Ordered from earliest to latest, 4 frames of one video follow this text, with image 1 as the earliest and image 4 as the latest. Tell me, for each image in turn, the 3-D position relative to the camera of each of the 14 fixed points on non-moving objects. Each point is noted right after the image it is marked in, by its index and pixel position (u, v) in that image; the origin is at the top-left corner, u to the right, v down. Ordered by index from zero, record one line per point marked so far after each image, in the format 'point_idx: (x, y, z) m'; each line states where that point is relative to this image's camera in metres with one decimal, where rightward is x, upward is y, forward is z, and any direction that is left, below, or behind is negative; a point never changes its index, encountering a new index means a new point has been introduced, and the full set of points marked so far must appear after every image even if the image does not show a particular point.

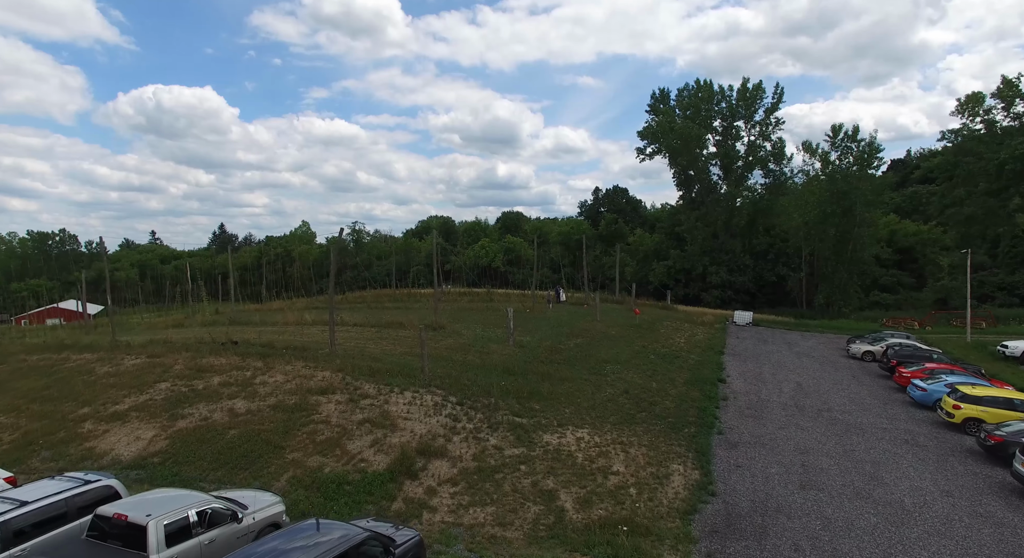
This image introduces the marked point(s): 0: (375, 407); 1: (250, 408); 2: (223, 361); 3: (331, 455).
0: (-3.8, -3.6, +15.1) m
1: (-7.1, -3.5, +14.7) m
2: (-9.8, -2.8, +18.4) m
3: (-4.3, -4.2, +12.7) m
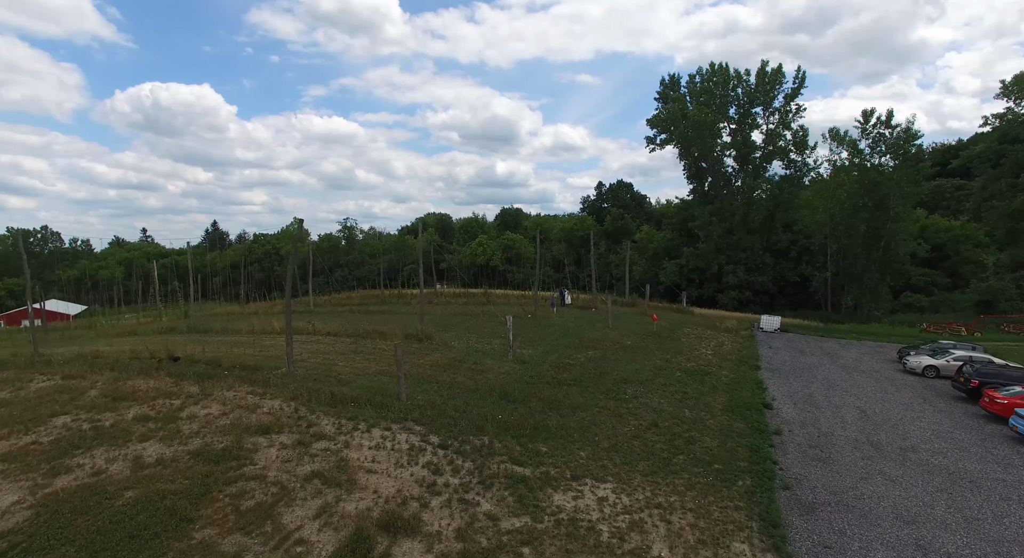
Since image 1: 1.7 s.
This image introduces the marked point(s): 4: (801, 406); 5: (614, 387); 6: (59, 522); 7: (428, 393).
0: (-3.8, -3.7, +11.4) m
1: (-7.1, -3.6, +11.0) m
2: (-9.8, -2.9, +14.7) m
3: (-4.3, -4.3, +9.1) m
4: (+8.8, -3.9, +16.5) m
5: (+3.2, -3.4, +16.9) m
6: (-7.6, -4.1, +9.1) m
7: (-2.4, -3.2, +15.2) m
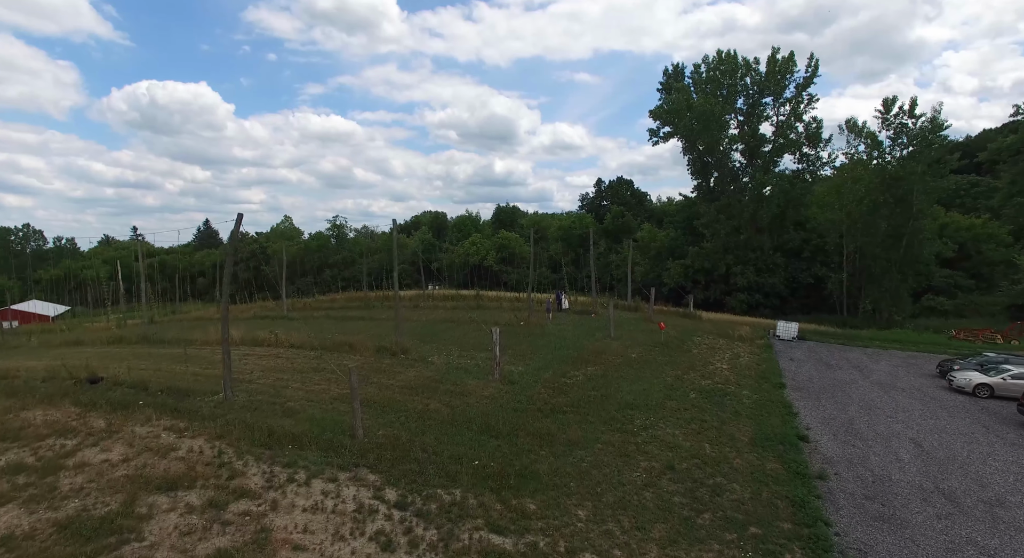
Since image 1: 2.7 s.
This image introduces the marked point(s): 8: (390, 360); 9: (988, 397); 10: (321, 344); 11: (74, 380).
0: (-4.2, -3.9, +8.6) m
1: (-7.5, -3.8, +8.3) m
2: (-10.2, -3.1, +11.9) m
3: (-4.6, -4.5, +6.3) m
4: (+8.4, -4.1, +13.8) m
5: (+2.8, -3.6, +14.1) m
6: (-7.9, -4.3, +6.3) m
7: (-2.8, -3.4, +12.5) m
8: (-4.0, -2.7, +17.7) m
9: (+15.4, -3.8, +17.5) m
10: (-6.9, -2.3, +19.6) m
11: (-11.4, -2.7, +14.1) m
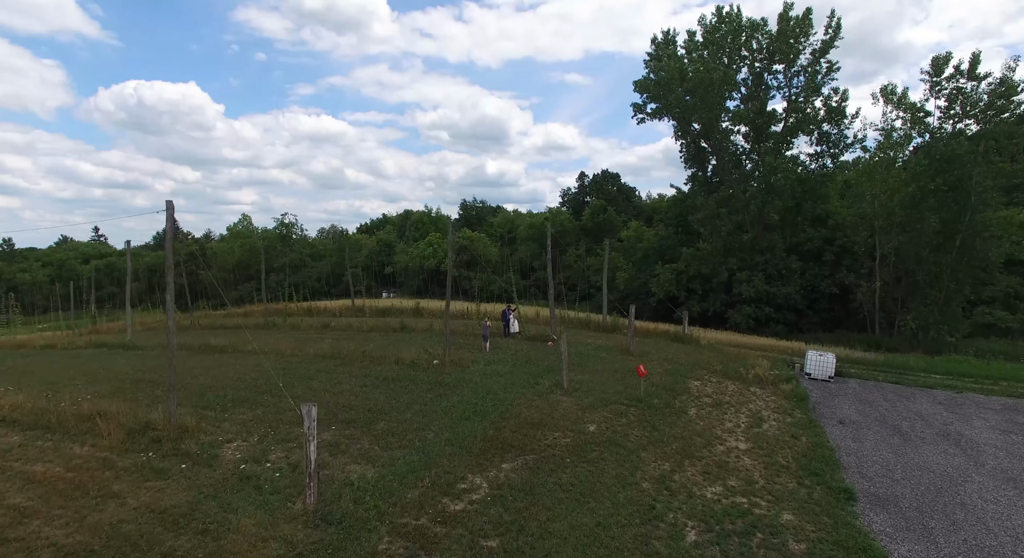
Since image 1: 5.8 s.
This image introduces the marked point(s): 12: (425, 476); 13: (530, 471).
0: (-6.8, -4.4, +0.4) m
1: (-10.1, -4.3, 0.0) m
2: (-12.9, -3.6, +3.6) m
3: (-7.2, -4.9, -1.9) m
4: (+5.8, -4.5, +5.8) m
5: (+0.1, -4.0, +6.0) m
6: (-10.5, -4.7, -2.0) m
7: (-5.4, -3.9, +4.2) m
8: (-6.7, -3.2, +9.5) m
9: (+12.7, -4.3, +9.5) m
10: (-9.7, -2.8, +11.4) m
11: (-14.1, -3.2, +5.8) m
12: (-1.5, -3.4, +9.6) m
13: (+0.4, -3.5, +10.1) m
